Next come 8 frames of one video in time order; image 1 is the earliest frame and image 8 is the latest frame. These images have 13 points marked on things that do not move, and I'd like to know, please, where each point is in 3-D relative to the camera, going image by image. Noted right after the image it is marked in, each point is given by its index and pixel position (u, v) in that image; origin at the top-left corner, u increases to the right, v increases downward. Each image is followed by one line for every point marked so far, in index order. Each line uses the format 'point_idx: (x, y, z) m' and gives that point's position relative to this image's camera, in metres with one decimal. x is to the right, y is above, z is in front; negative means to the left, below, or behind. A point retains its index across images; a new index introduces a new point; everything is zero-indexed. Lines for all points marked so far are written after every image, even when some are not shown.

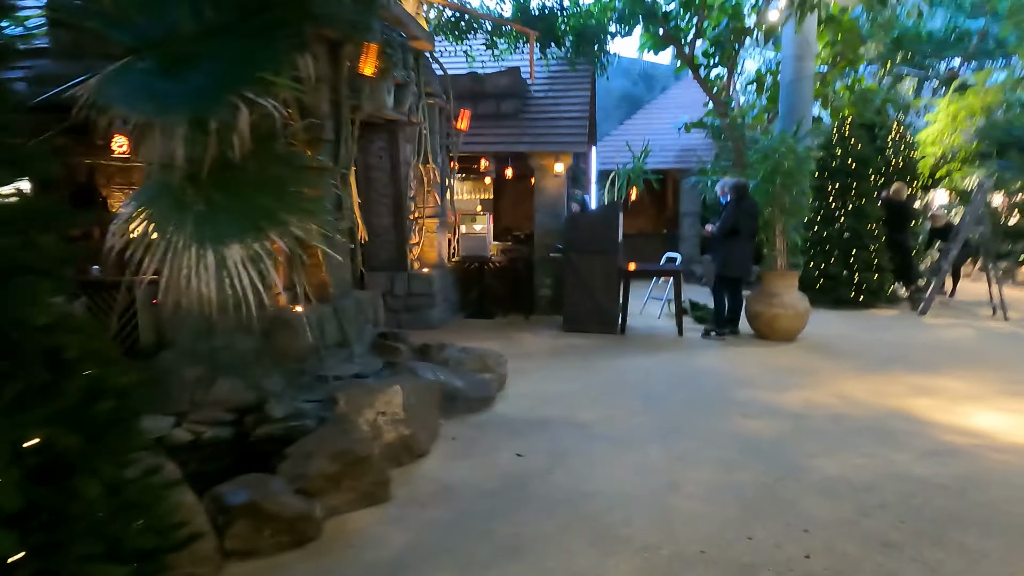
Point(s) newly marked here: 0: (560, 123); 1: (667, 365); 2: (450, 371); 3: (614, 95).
0: (+0.5, +1.8, +7.2) m
1: (+1.2, -0.6, +5.1) m
2: (-0.4, -0.5, +4.1) m
3: (+1.9, +3.8, +12.8) m
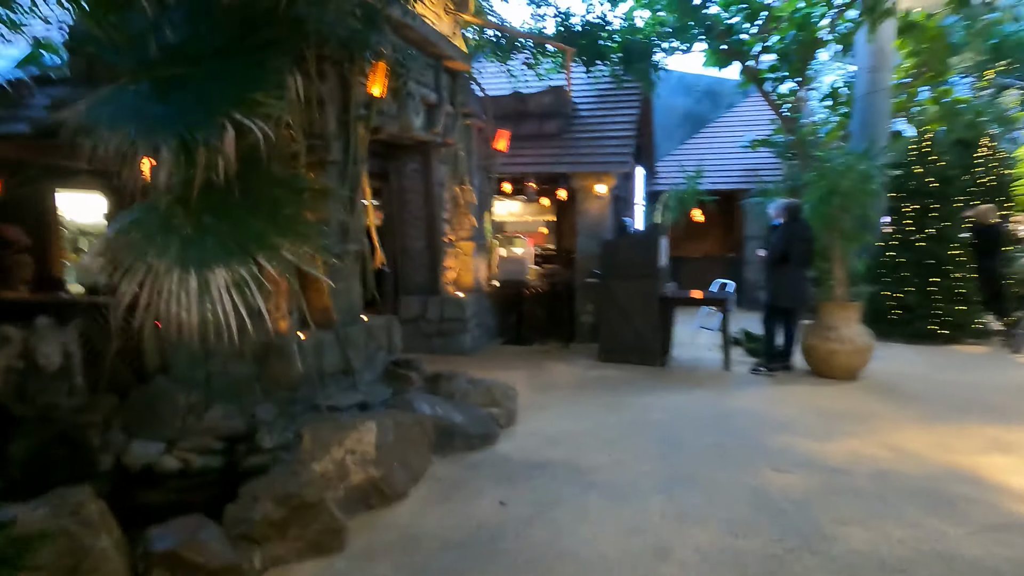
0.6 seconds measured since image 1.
0: (+1.0, +1.5, +6.9) m
1: (+1.3, -0.8, +4.6) m
2: (-0.3, -0.7, +3.8) m
3: (+3.0, +3.3, +12.4) m
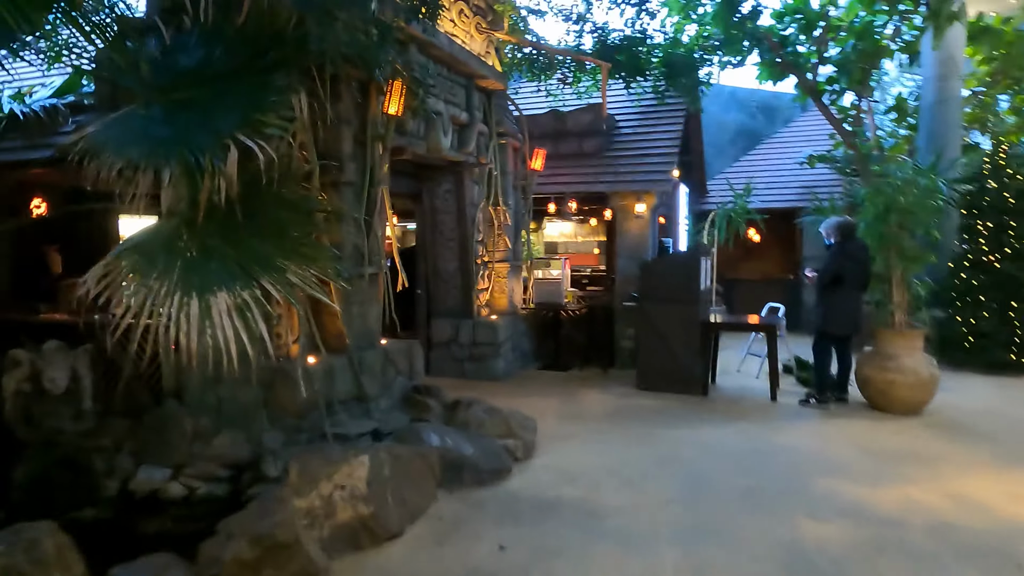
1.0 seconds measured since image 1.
0: (+1.3, +1.3, +6.6) m
1: (+1.5, -1.0, +4.3) m
2: (-0.3, -0.8, +3.6) m
3: (+3.9, +2.9, +12.0) m
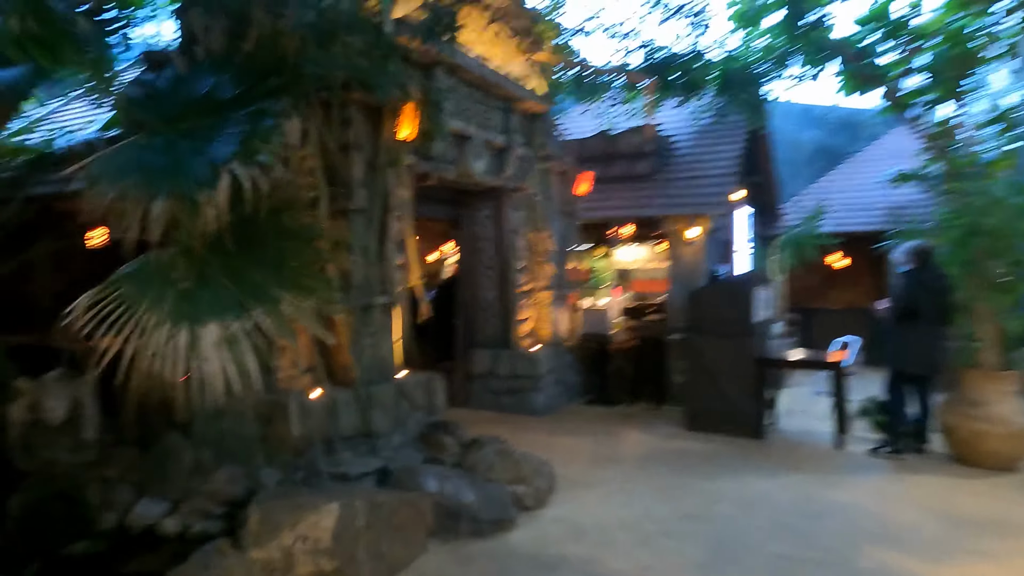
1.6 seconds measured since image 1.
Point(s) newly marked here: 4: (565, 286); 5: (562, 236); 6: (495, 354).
0: (+1.8, +1.0, +6.2) m
1: (+1.6, -1.2, +3.8) m
2: (-0.2, -1.0, +3.4) m
3: (+5.0, +2.4, +11.2) m
4: (+0.5, 0.0, +6.3) m
5: (+0.5, +0.5, +6.3) m
6: (-0.1, -0.6, +5.9) m
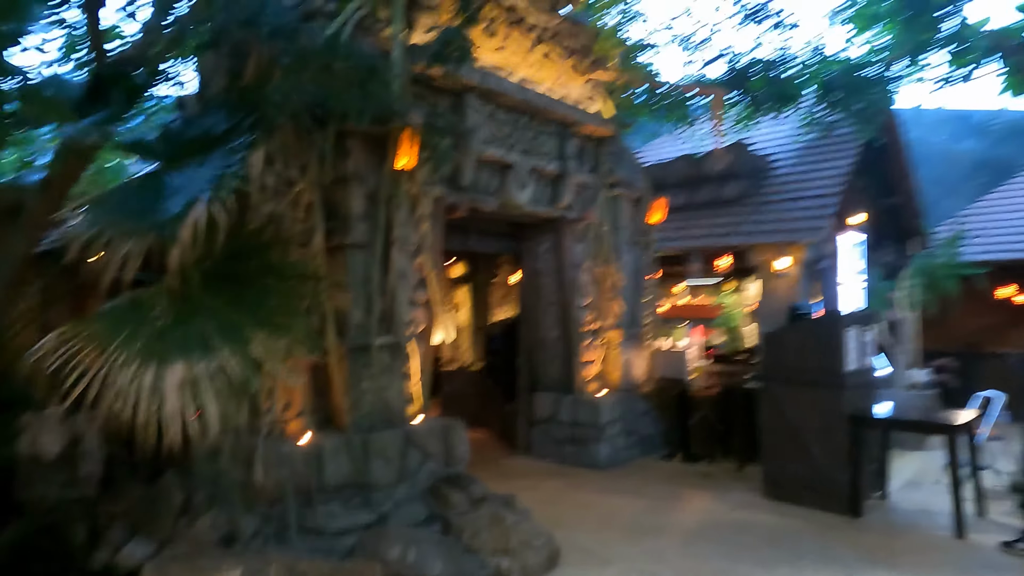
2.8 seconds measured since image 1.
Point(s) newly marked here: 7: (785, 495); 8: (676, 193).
0: (+2.3, +0.7, +5.4) m
1: (+1.5, -1.3, +2.9) m
2: (-0.3, -1.1, +2.9) m
3: (+6.7, +1.8, +9.5) m
4: (+1.1, -0.3, +5.7) m
5: (+1.1, +0.2, +5.7) m
6: (+0.4, -0.9, +5.4) m
7: (+1.7, -1.3, +4.2) m
8: (+1.5, +0.9, +6.2) m
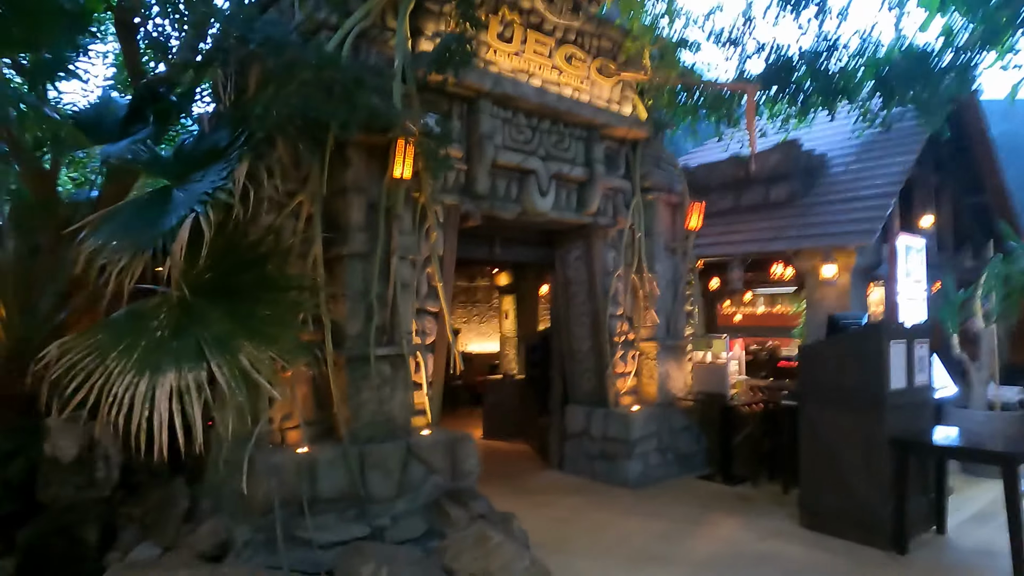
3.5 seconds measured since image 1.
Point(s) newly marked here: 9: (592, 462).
0: (+2.5, +0.6, +4.9) m
1: (+1.4, -1.4, +2.6) m
2: (-0.4, -1.2, +2.9) m
3: (+7.4, +1.7, +8.5) m
4: (+1.3, -0.4, +5.4) m
5: (+1.3, +0.1, +5.4) m
6: (+0.6, -1.0, +5.2) m
7: (+1.8, -1.4, +3.9) m
8: (+1.9, +0.8, +5.9) m
9: (+0.6, -1.3, +5.2) m
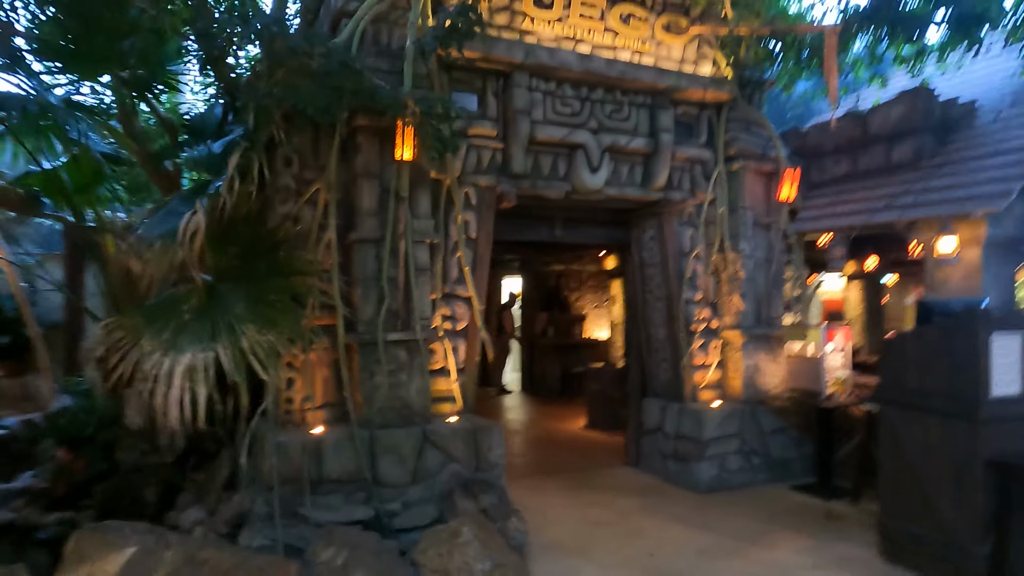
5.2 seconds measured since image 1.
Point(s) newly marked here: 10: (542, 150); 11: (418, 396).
0: (+2.8, +0.7, +3.9) m
1: (+1.1, -1.3, +2.0) m
2: (-0.5, -1.1, +2.8) m
3: (+8.5, +1.9, +5.9) m
4: (+1.8, -0.3, +4.7) m
5: (+1.8, +0.2, +4.7) m
6: (+1.1, -0.8, +4.7) m
7: (+1.9, -1.3, +3.1) m
8: (+2.5, +1.0, +5.0) m
9: (+1.1, -1.2, +4.7) m
10: (+0.2, +0.9, +4.2) m
11: (-0.5, -0.6, +3.7) m
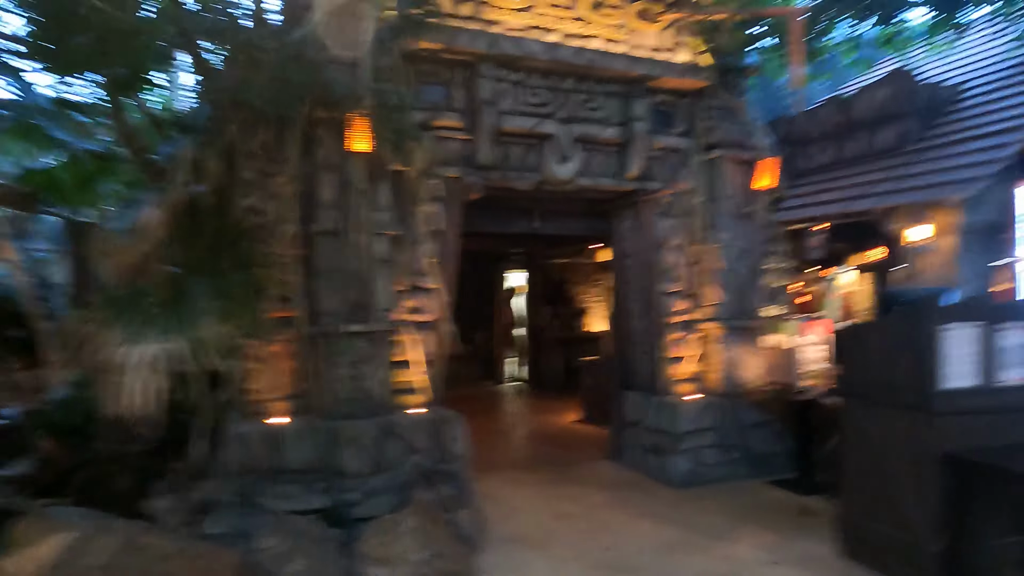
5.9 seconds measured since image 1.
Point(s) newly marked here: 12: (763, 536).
0: (+2.6, +0.8, +3.7) m
1: (+0.8, -1.3, +1.9) m
2: (-0.8, -1.1, +2.8) m
3: (+8.3, +2.0, +5.5) m
4: (+1.7, -0.2, +4.6) m
5: (+1.7, +0.3, +4.6) m
6: (+0.9, -0.8, +4.7) m
7: (+1.6, -1.2, +3.0) m
8: (+2.3, +1.0, +4.9) m
9: (+0.9, -1.2, +4.7) m
10: (0.0, +0.9, +4.2) m
11: (-0.7, -0.6, +3.7) m
12: (+1.3, -1.3, +3.4) m
